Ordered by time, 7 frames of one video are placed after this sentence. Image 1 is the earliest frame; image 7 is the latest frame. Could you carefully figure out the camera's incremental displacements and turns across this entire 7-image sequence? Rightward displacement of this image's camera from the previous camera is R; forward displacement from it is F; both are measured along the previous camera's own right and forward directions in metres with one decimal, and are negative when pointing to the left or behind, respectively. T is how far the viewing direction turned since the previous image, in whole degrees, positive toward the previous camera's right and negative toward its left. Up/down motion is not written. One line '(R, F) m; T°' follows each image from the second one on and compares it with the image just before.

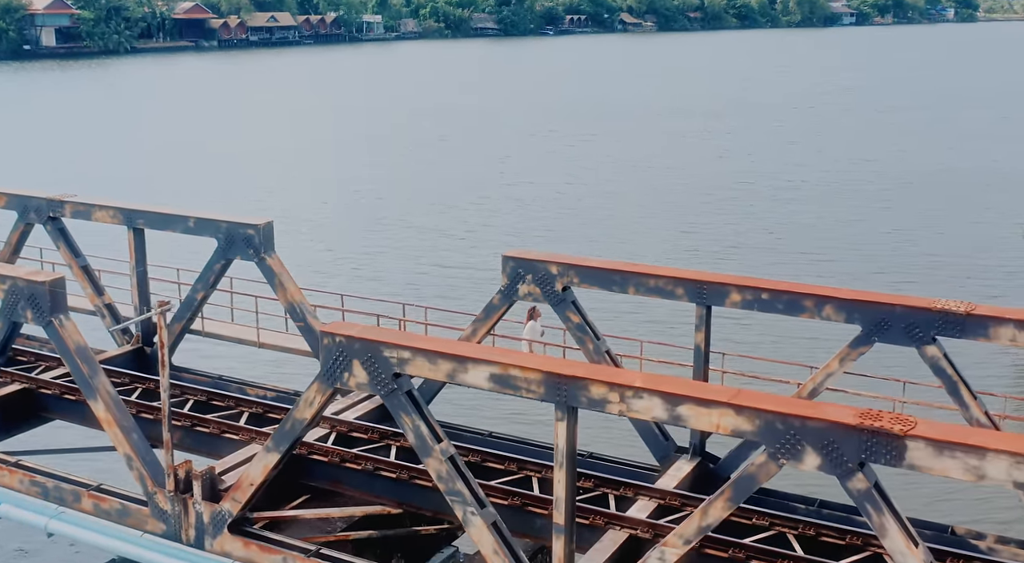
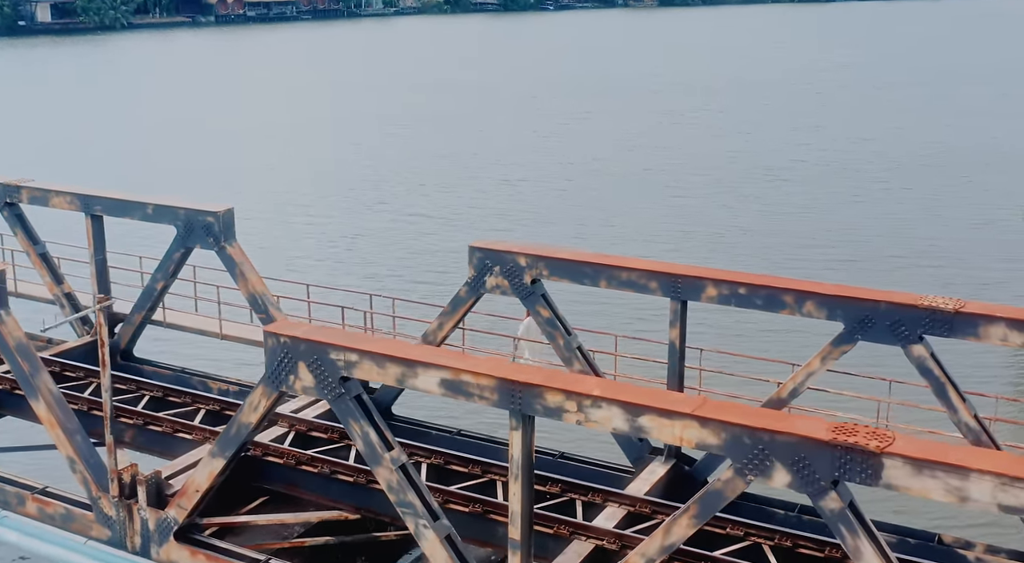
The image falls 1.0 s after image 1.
(+0.5, +0.9) m; 0°
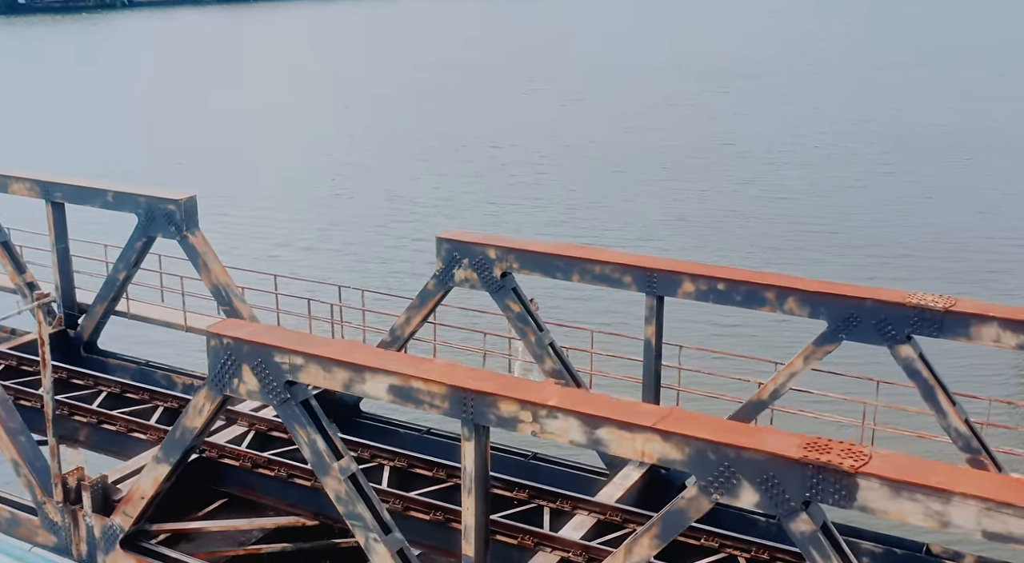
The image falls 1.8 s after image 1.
(+0.5, +0.9) m; 0°
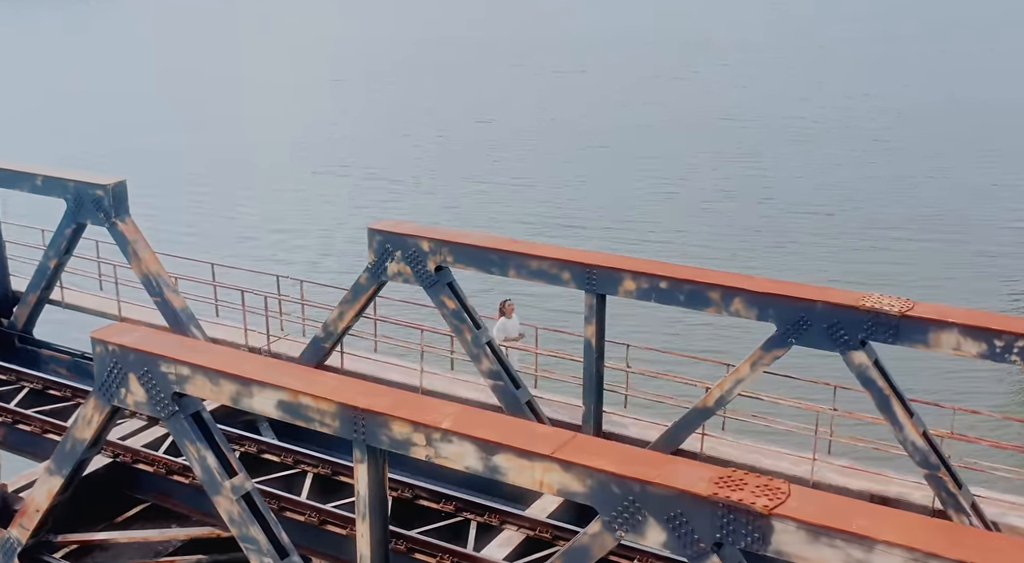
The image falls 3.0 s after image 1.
(+1.0, +1.1) m; -1°
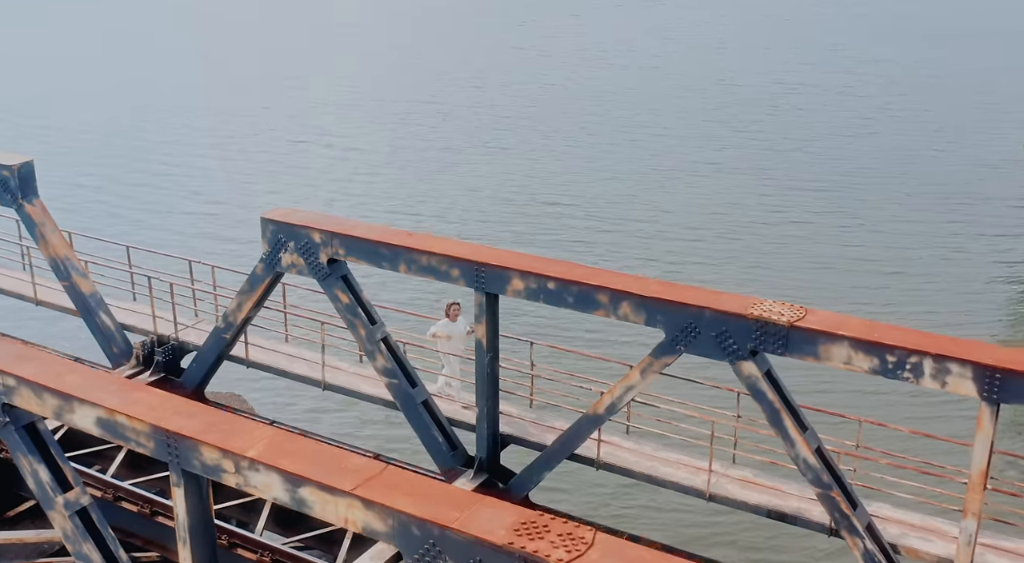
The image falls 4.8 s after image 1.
(+1.7, +0.8) m; -2°
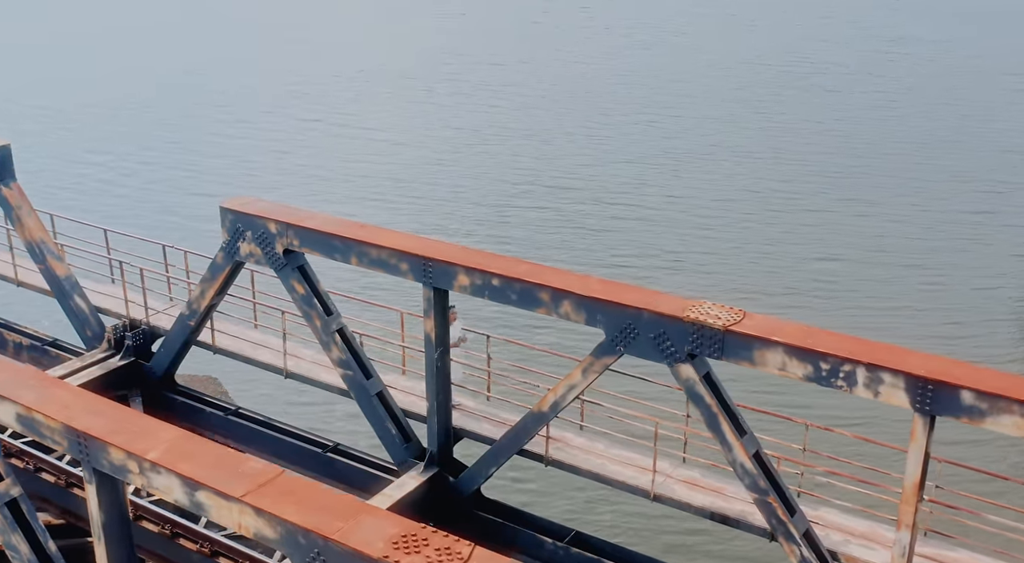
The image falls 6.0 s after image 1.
(+1.1, +0.1) m; -2°
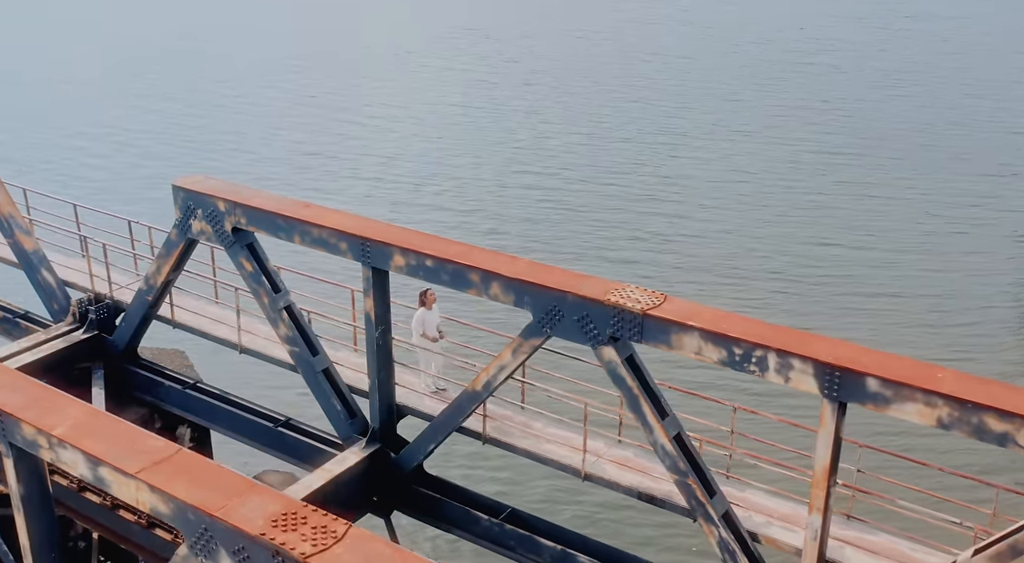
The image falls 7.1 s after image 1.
(+1.0, -0.2) m; -1°
